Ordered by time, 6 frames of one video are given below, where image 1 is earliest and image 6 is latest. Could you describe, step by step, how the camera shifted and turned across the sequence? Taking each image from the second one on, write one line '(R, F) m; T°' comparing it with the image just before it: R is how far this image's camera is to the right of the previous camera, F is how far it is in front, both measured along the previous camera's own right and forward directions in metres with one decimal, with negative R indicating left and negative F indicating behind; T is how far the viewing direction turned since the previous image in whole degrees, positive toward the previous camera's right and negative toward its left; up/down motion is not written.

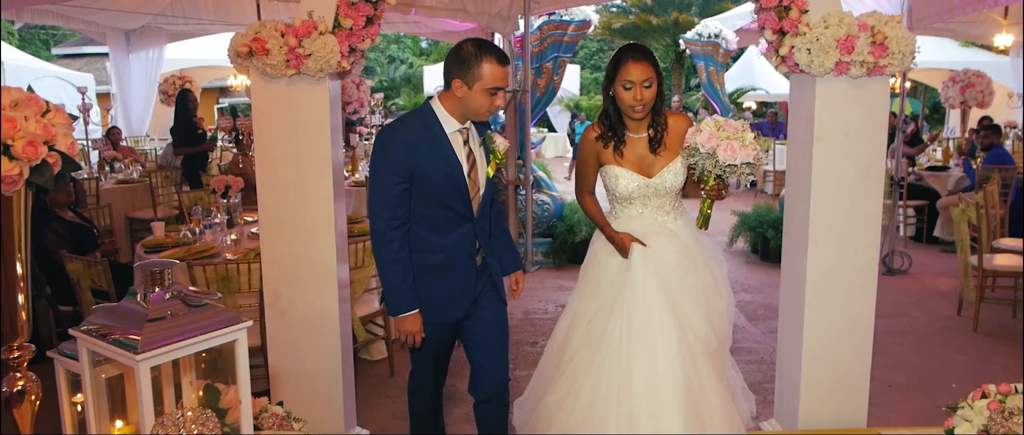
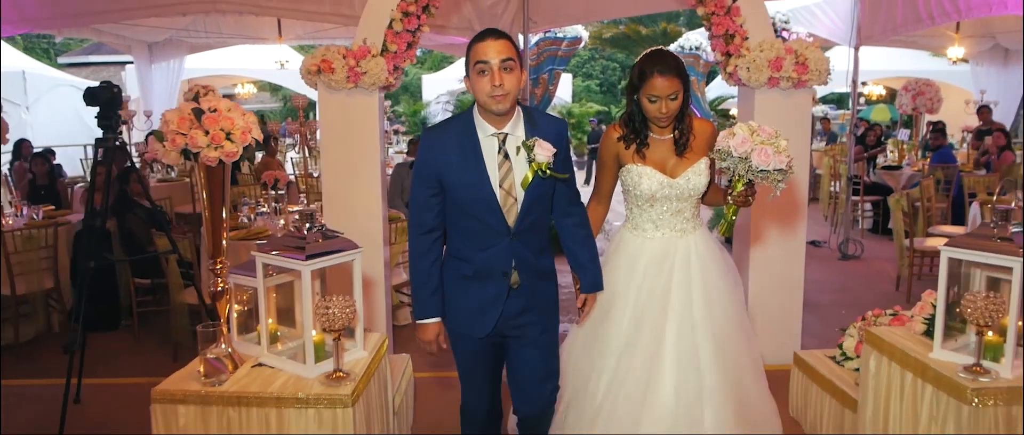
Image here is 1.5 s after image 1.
(-0.1, -0.9) m; +1°
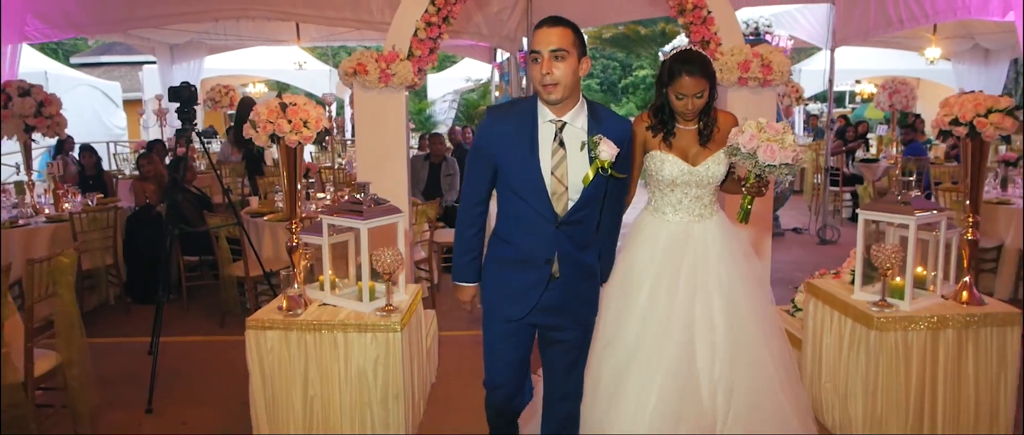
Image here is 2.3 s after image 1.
(0.0, -0.7) m; 0°
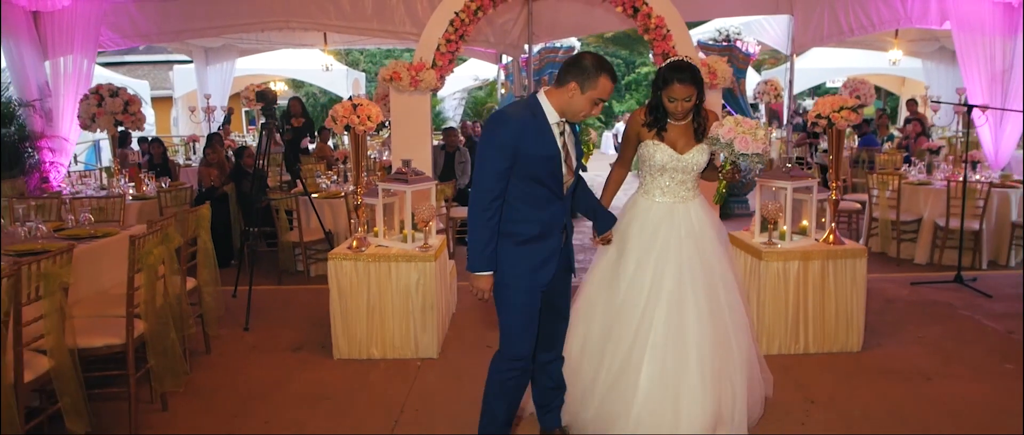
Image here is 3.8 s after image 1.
(0.0, -1.3) m; 0°
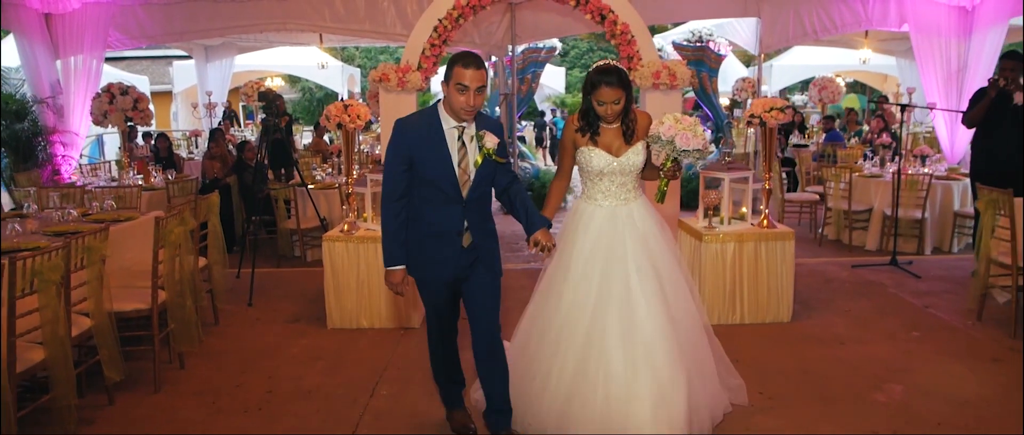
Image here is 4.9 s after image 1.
(+0.2, -0.6) m; 0°
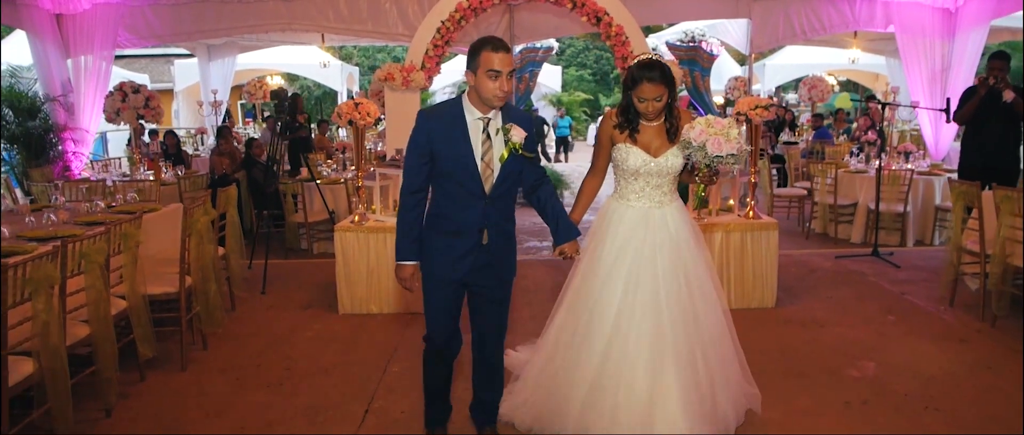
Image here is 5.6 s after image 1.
(0.0, -0.3) m; 0°
